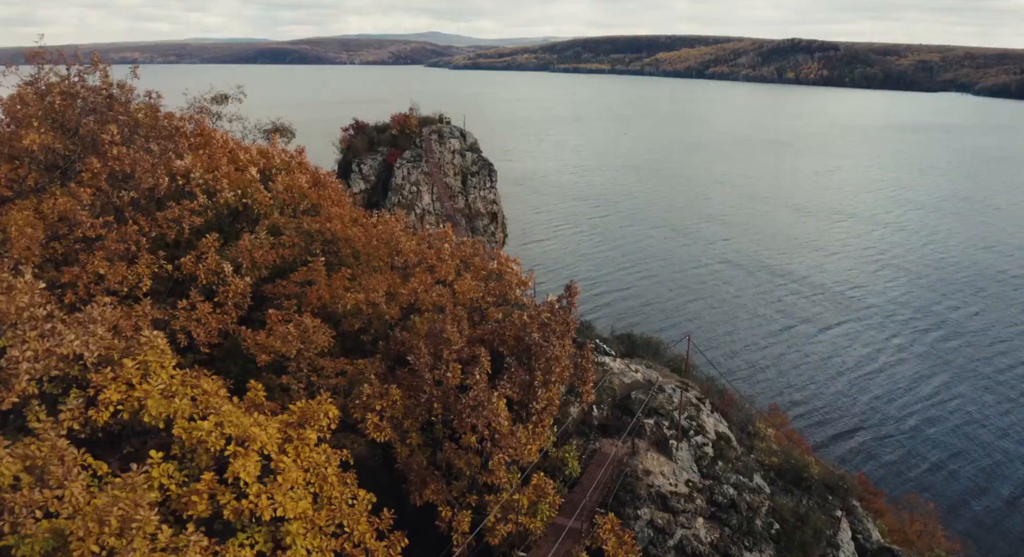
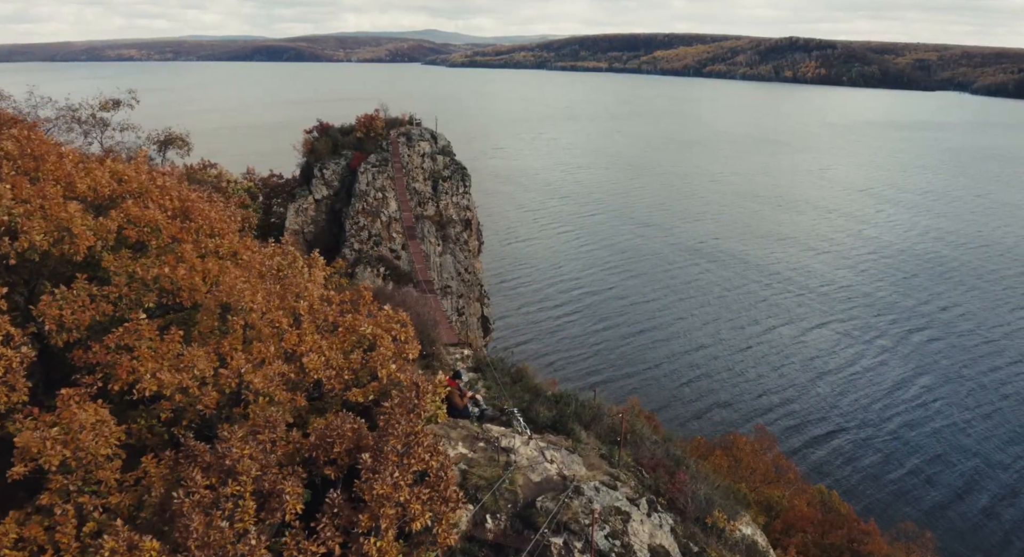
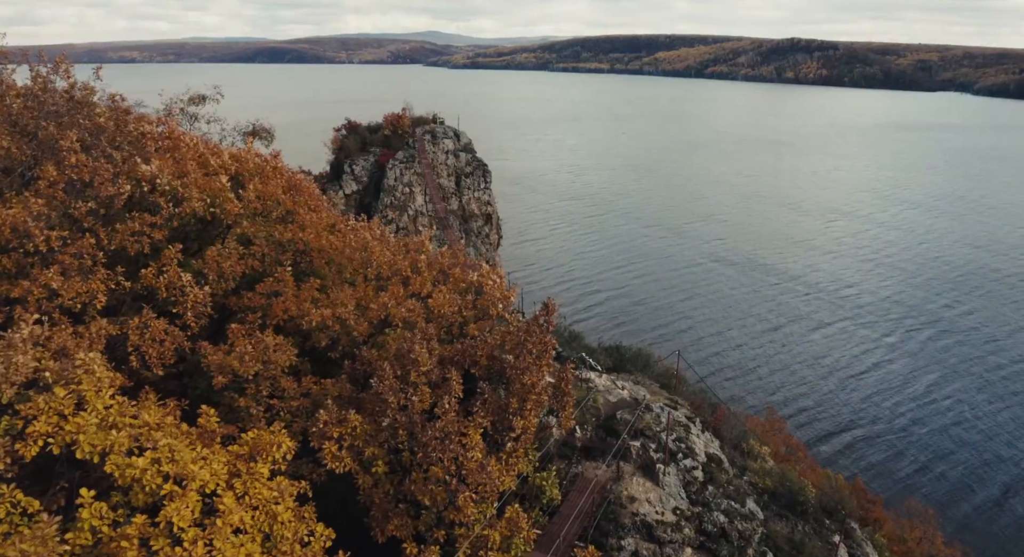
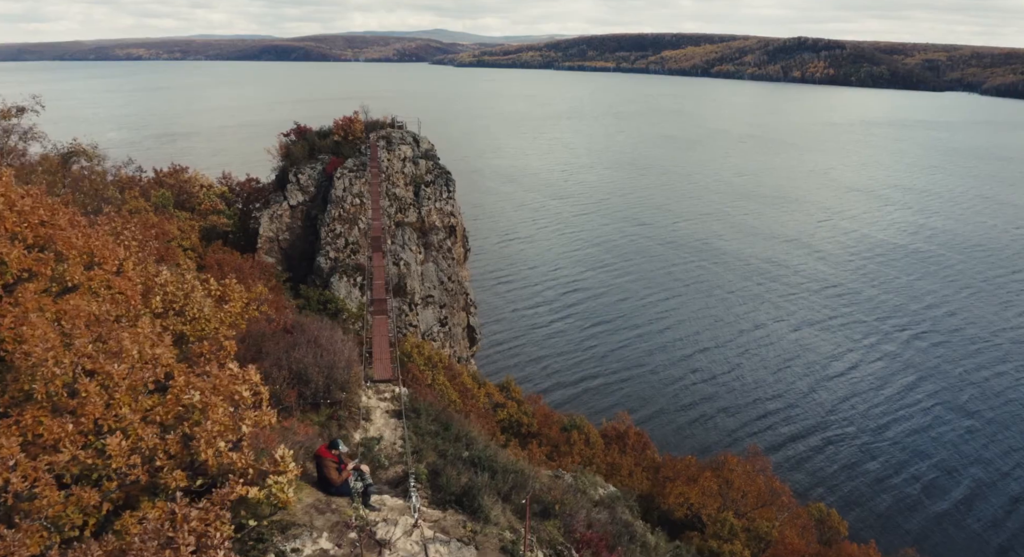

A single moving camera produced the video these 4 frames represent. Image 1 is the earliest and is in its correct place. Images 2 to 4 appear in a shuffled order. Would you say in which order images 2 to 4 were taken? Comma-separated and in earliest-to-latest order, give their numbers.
3, 2, 4
